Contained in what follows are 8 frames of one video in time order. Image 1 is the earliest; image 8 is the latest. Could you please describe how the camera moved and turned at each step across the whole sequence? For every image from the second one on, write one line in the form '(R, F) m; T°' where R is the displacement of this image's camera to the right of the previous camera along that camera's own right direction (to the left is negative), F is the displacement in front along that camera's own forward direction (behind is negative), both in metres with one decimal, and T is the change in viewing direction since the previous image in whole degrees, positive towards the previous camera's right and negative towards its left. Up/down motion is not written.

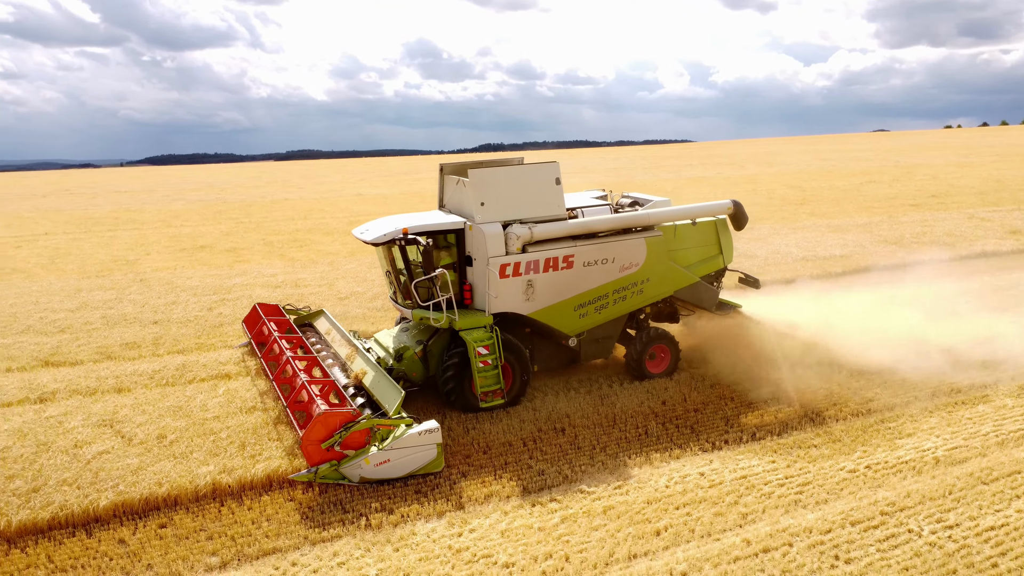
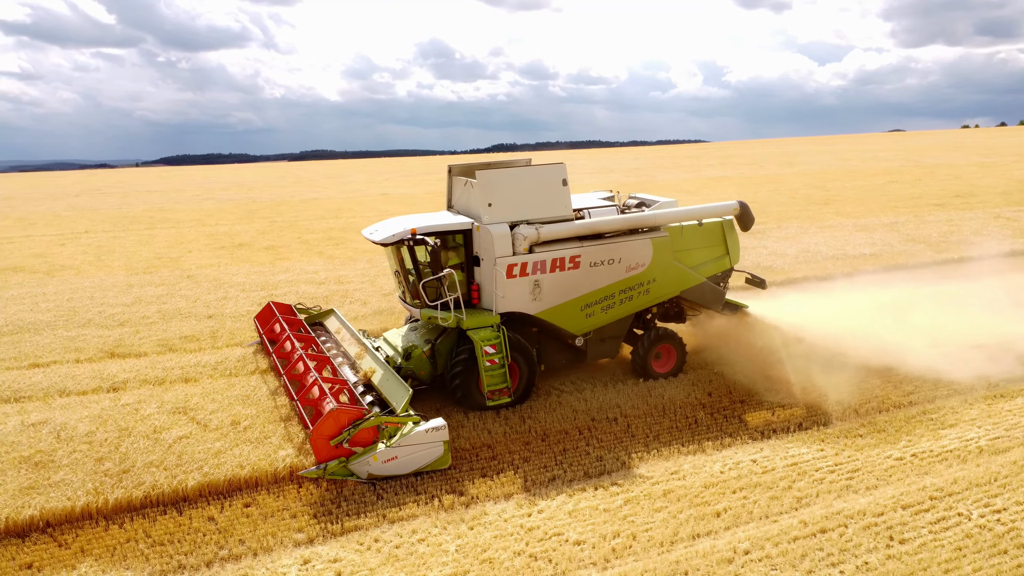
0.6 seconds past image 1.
(-0.4, -0.3) m; -1°
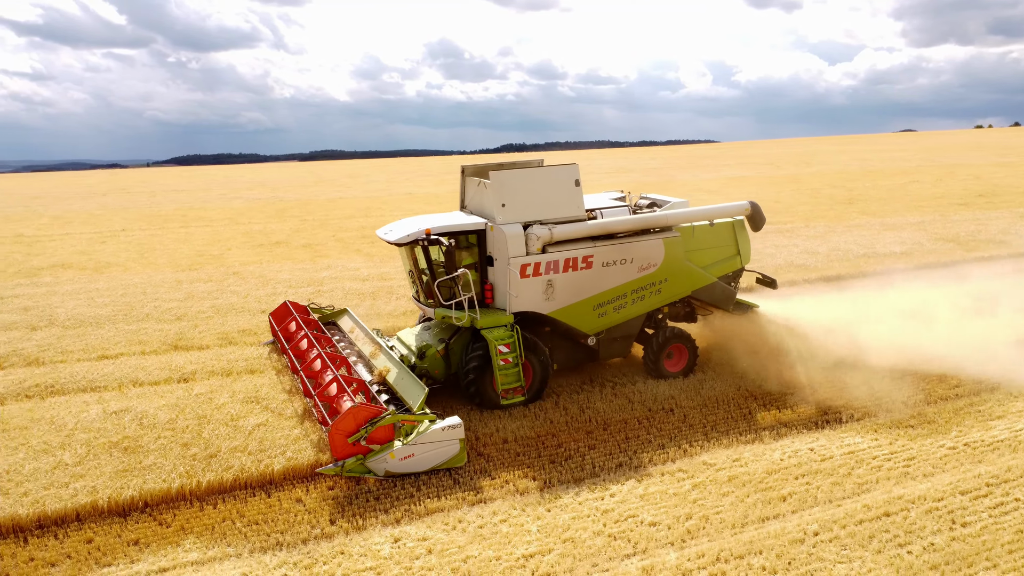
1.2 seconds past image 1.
(-0.5, -0.3) m; -1°
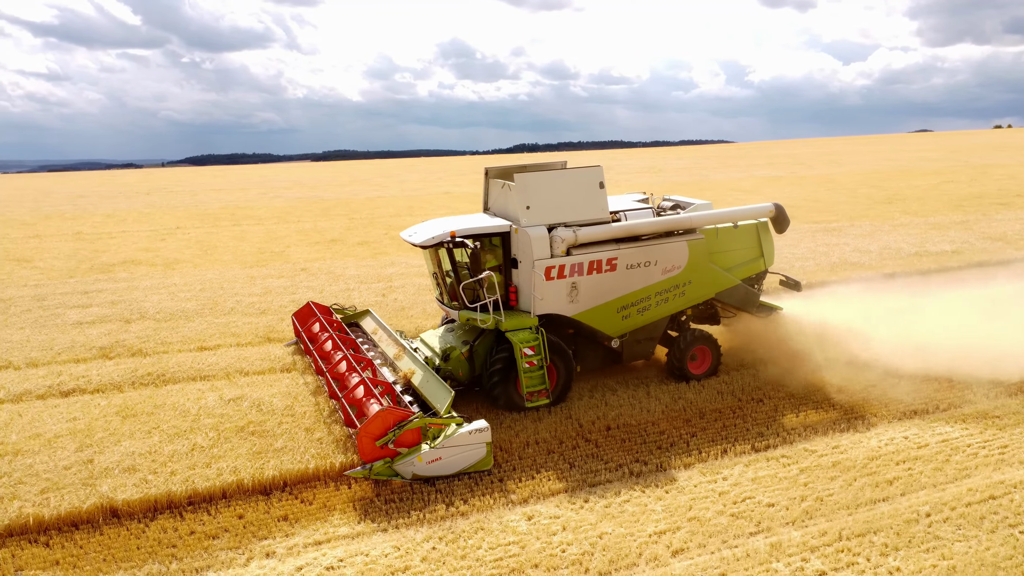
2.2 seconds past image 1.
(-0.8, -0.3) m; -1°
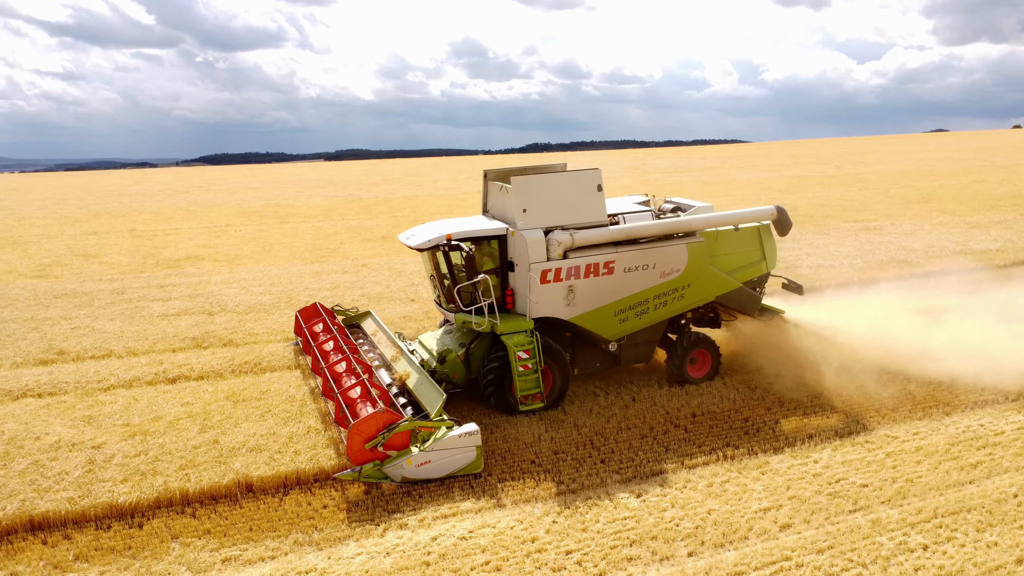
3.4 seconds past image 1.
(-0.8, -0.4) m; -1°
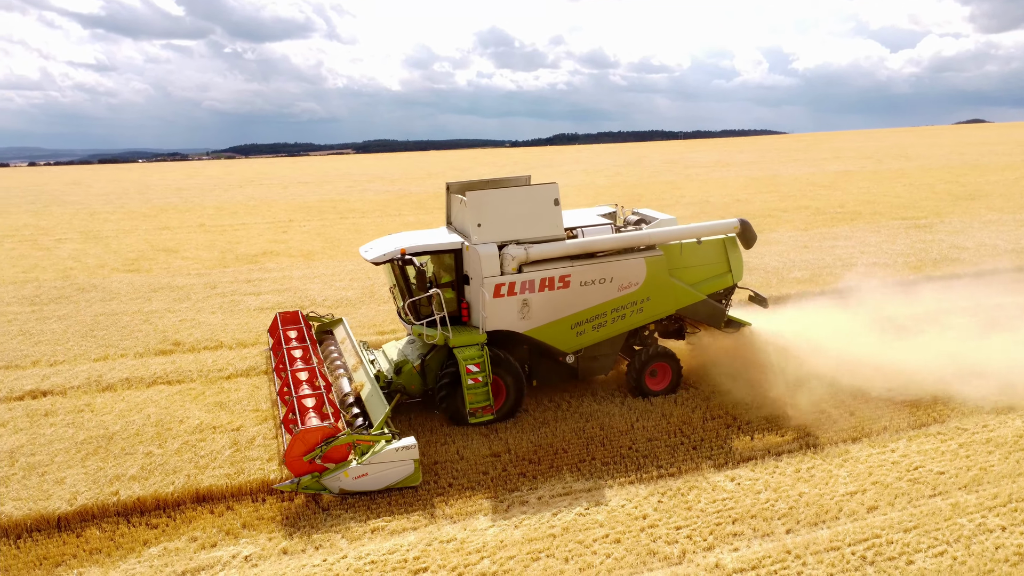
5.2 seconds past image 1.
(-0.7, -0.7) m; -2°
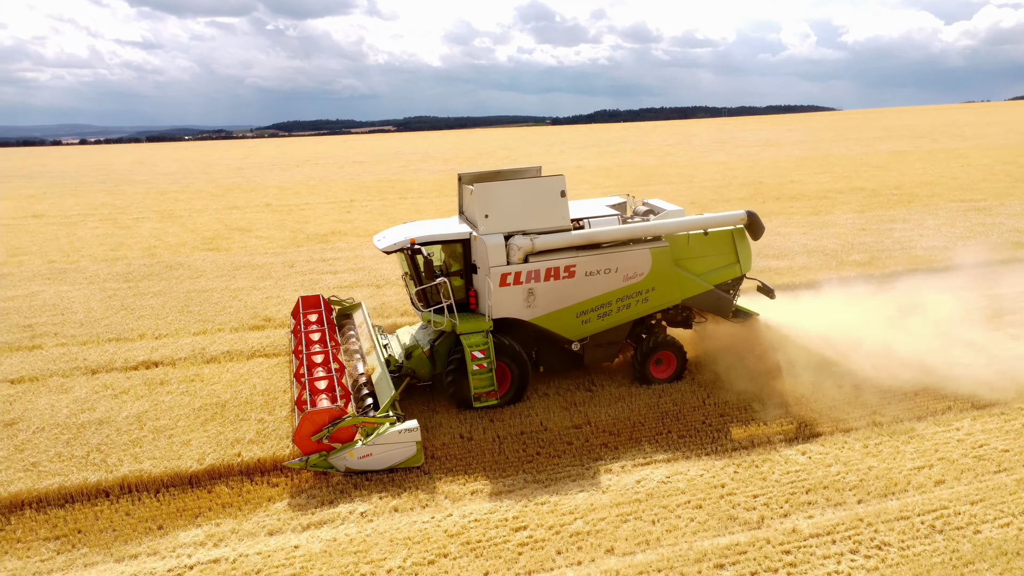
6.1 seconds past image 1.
(-0.4, -0.5) m; -3°
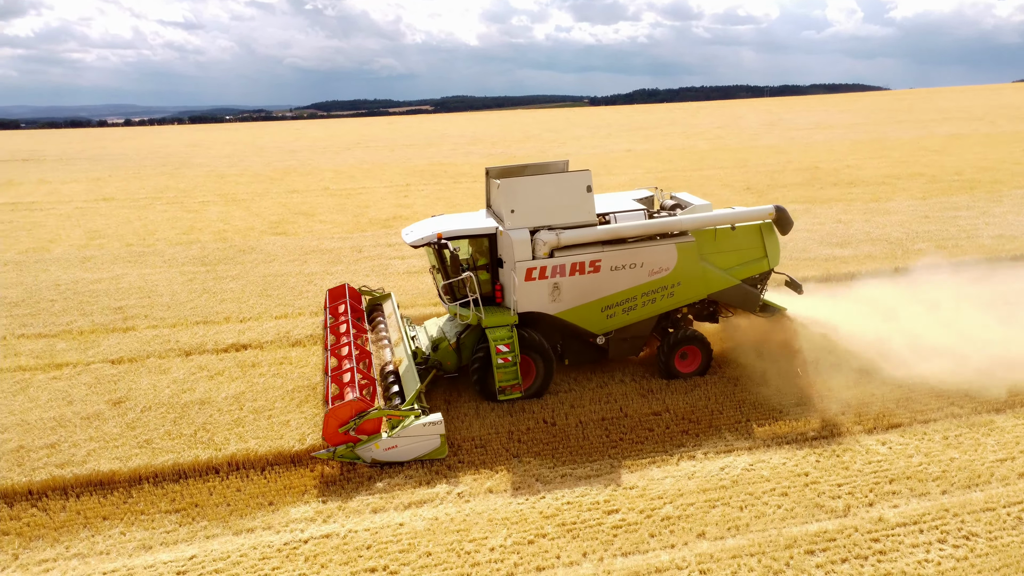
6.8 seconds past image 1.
(-0.5, -0.2) m; -3°
